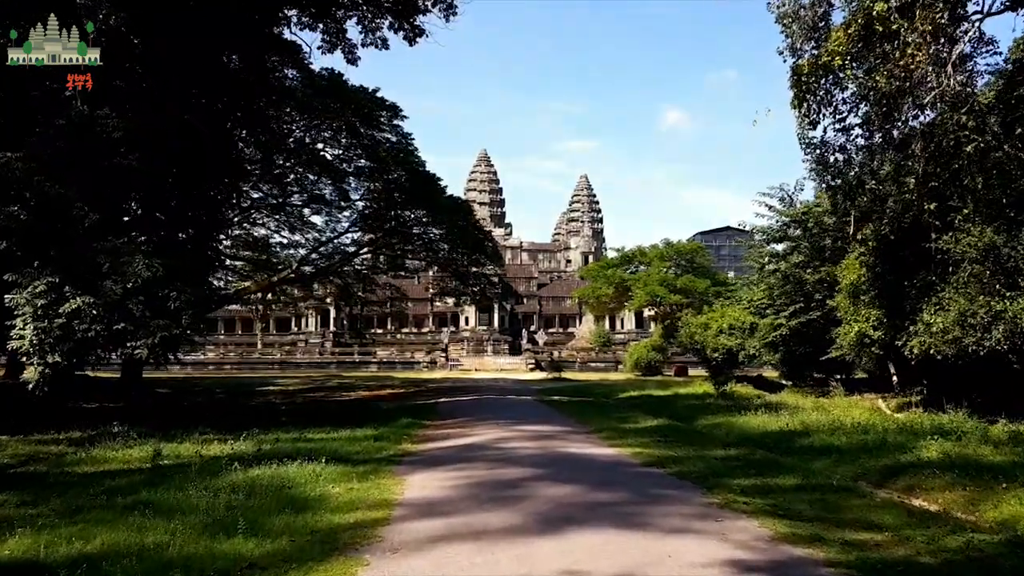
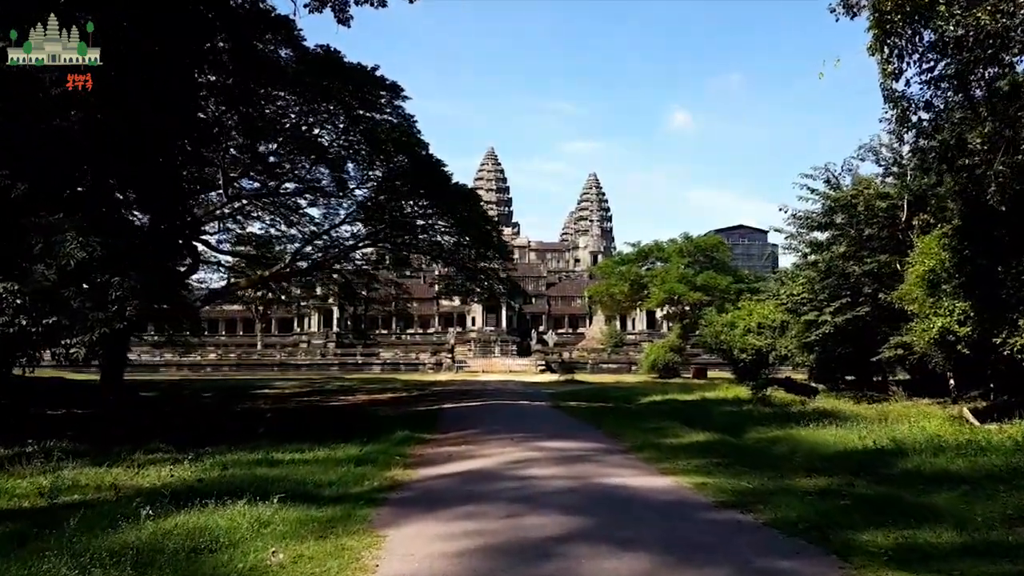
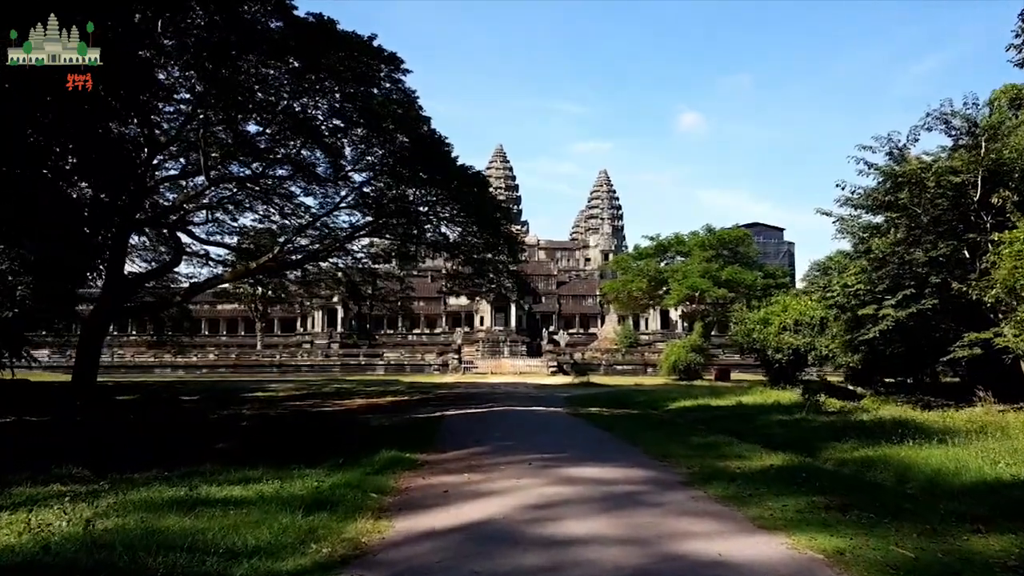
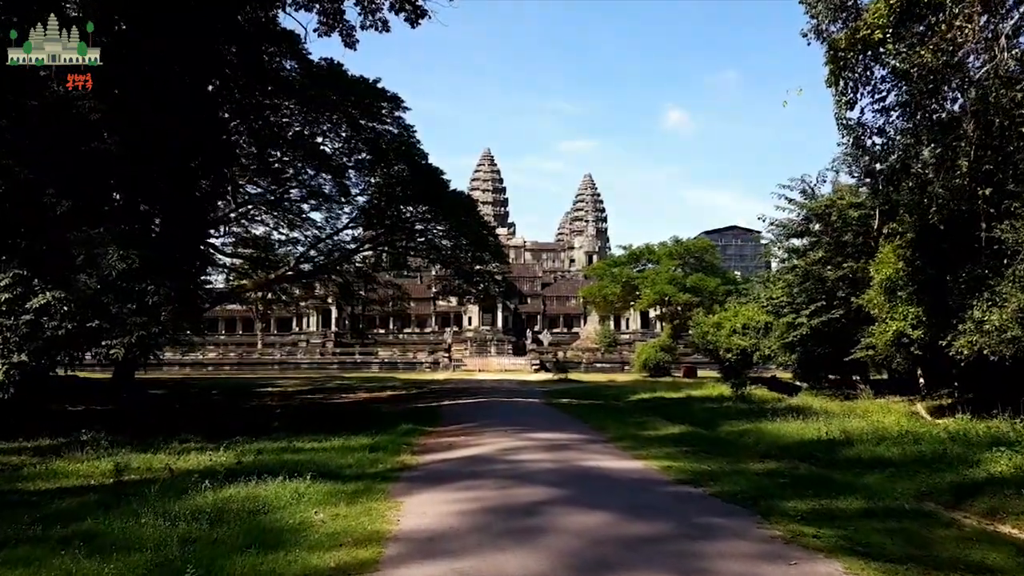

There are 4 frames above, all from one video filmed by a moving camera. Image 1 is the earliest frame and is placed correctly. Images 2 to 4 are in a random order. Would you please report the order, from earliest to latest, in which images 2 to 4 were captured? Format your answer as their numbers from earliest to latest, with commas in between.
4, 2, 3
